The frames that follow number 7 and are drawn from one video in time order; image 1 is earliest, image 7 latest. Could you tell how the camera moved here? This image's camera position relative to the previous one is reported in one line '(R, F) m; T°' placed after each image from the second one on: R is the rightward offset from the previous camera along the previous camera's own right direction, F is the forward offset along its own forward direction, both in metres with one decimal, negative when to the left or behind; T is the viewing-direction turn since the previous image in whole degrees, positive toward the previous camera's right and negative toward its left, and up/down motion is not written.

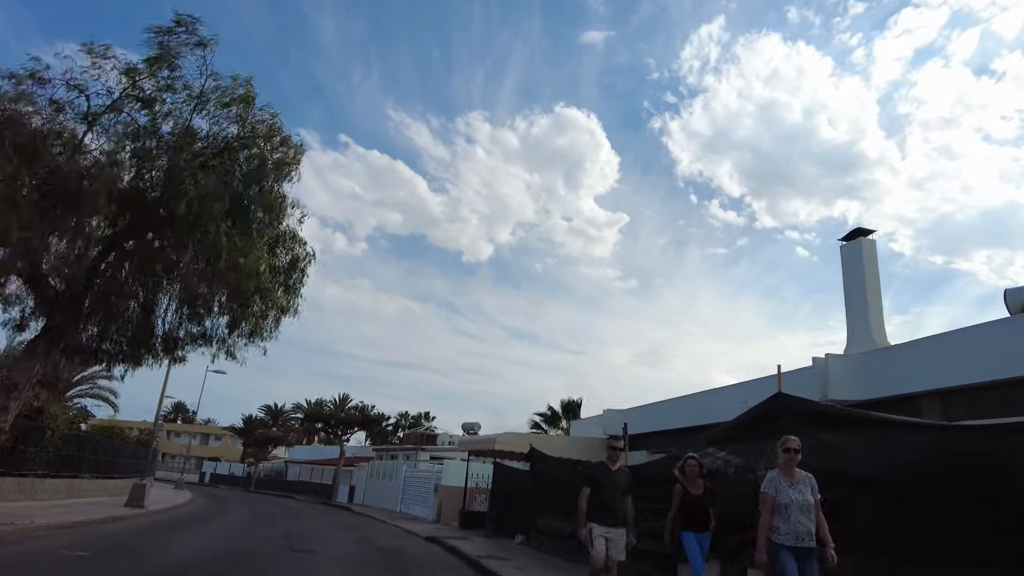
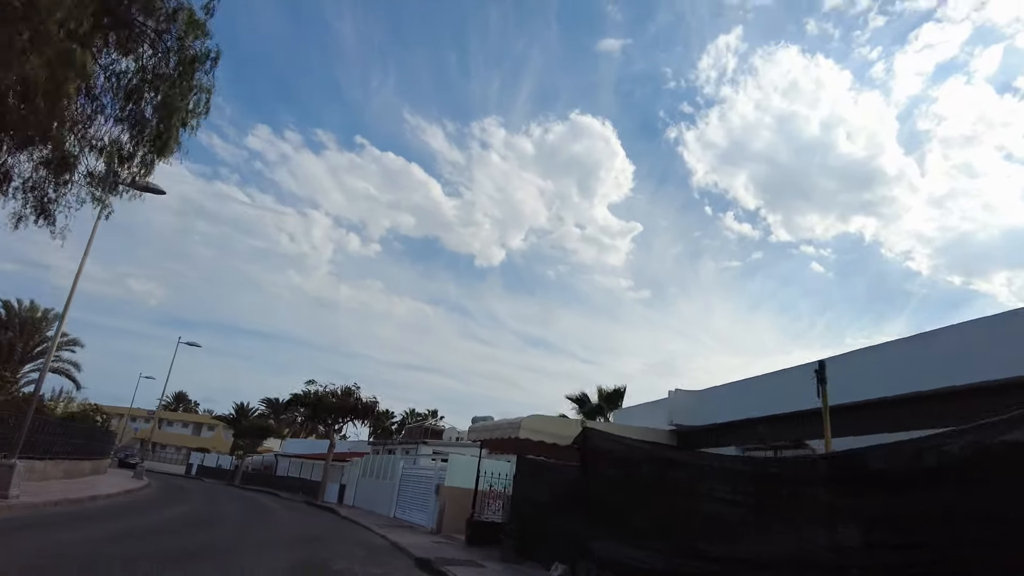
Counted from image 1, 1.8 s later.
(-0.6, +5.5) m; -1°
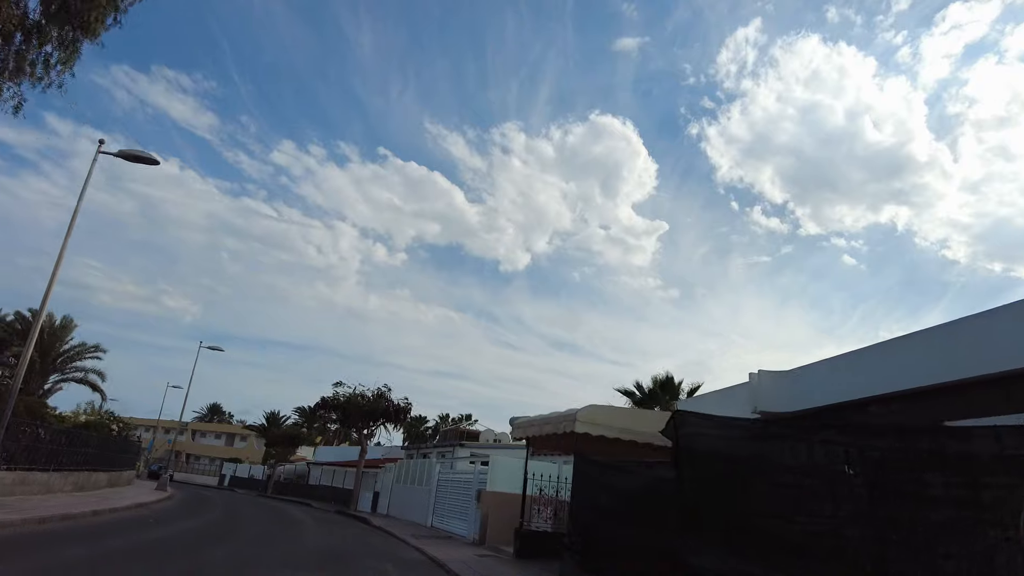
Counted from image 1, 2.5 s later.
(-0.5, +2.1) m; -2°
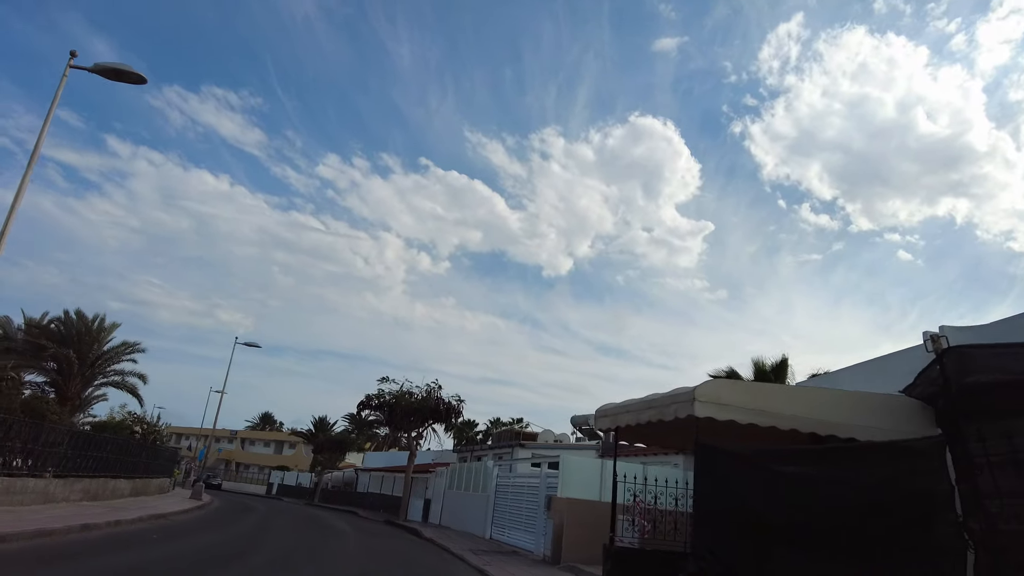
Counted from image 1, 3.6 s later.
(-0.8, +3.2) m; -4°
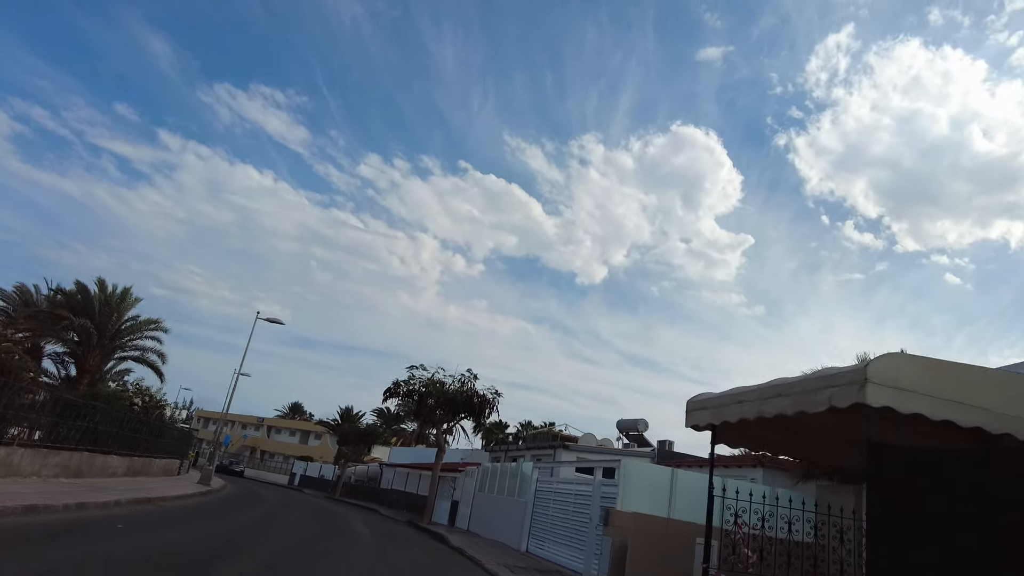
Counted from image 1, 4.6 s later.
(-0.6, +2.8) m; -3°
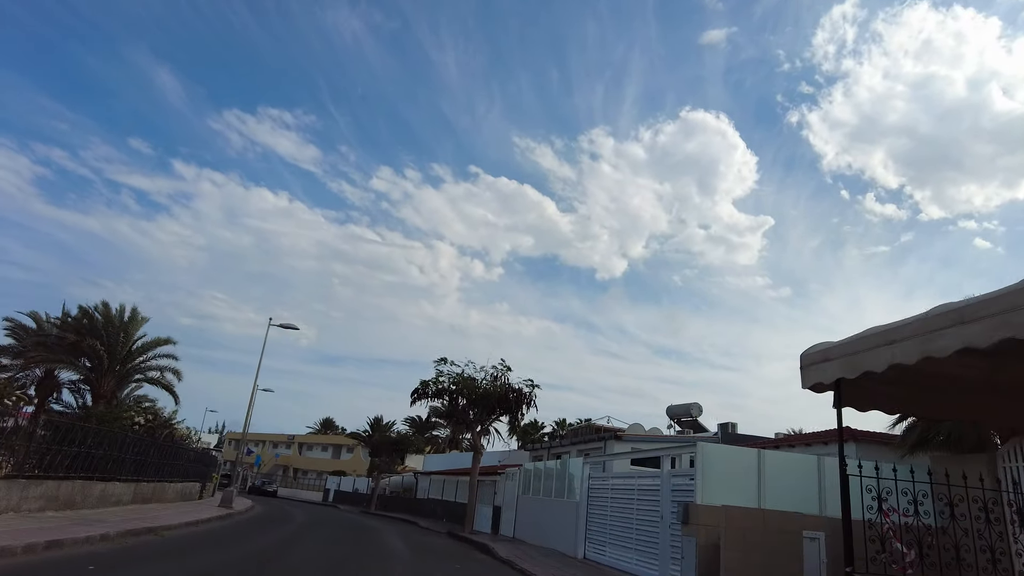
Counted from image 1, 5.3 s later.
(-0.4, +2.1) m; -2°
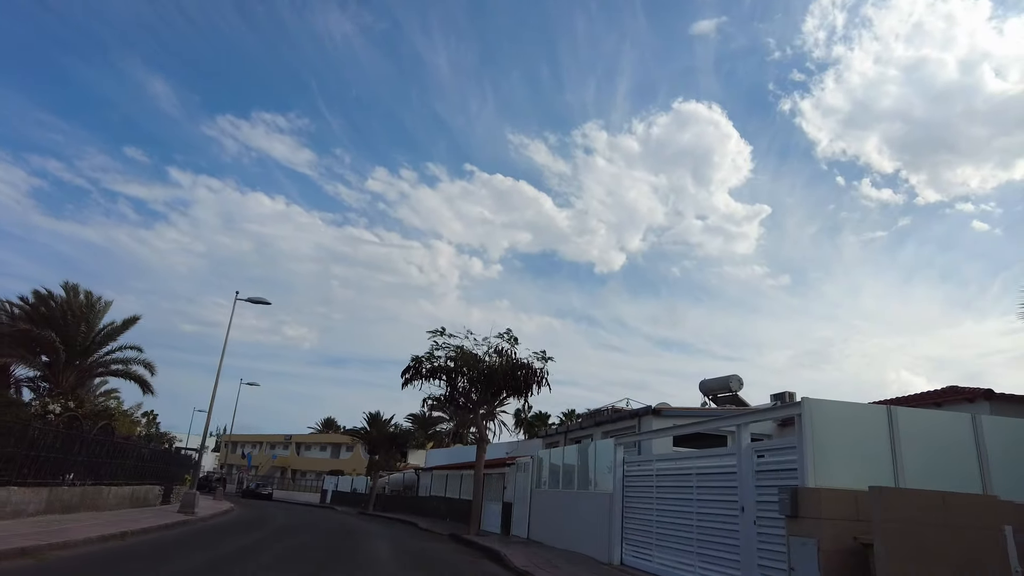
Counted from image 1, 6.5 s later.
(-0.2, +3.5) m; 0°
